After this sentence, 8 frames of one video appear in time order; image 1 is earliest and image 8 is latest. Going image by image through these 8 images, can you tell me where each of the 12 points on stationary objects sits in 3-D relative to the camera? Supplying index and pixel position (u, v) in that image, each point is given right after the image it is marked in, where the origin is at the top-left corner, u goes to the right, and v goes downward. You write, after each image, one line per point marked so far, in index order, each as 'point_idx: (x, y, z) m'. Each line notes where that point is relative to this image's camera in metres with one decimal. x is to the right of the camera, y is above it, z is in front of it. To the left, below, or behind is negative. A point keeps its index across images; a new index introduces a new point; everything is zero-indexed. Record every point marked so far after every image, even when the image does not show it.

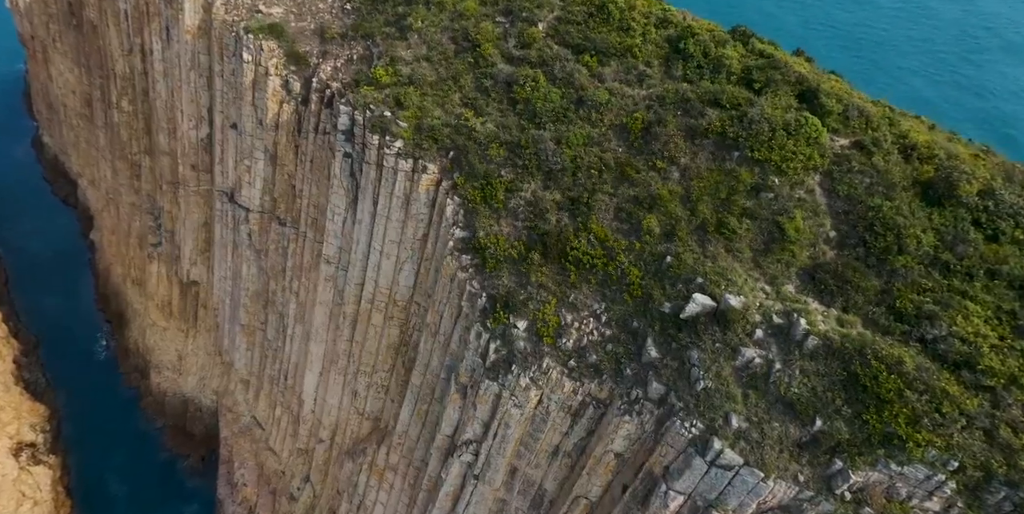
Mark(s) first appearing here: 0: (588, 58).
0: (+2.2, +5.9, +19.4) m
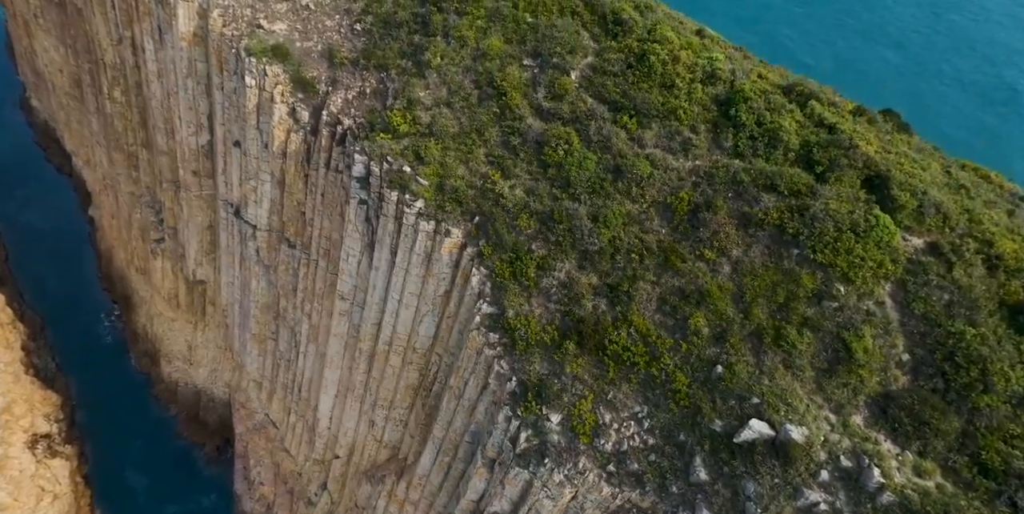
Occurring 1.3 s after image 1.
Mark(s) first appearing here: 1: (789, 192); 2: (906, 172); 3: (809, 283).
0: (+3.1, +3.7, +17.7) m
1: (+6.5, +1.5, +15.2) m
2: (+9.2, +1.9, +15.2) m
3: (+6.5, -0.6, +14.3) m
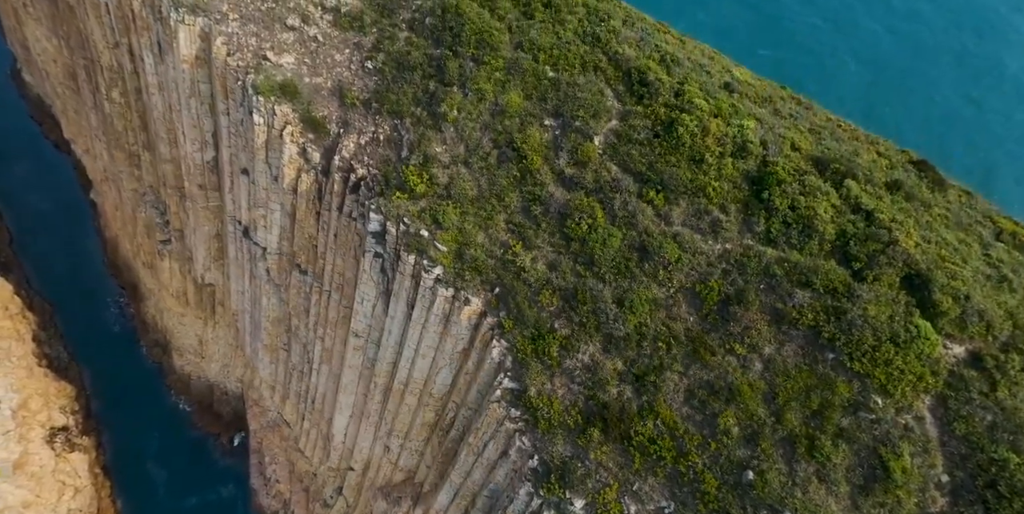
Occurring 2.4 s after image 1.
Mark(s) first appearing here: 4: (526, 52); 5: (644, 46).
0: (+3.7, +1.6, +17.0) m
1: (+7.1, -0.7, +14.7) m
2: (+9.8, -0.3, +14.6) m
3: (+7.1, -2.9, +13.9) m
4: (+0.4, +6.2, +19.9) m
5: (+4.0, +6.2, +19.7) m
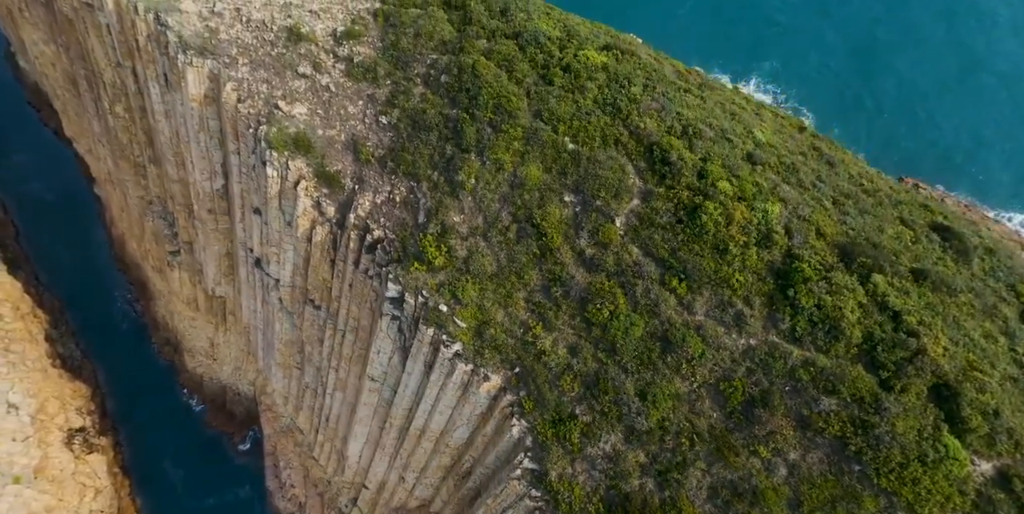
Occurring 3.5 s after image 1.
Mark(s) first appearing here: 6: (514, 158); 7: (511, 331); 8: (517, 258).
0: (+4.2, -0.7, +16.8) m
1: (+7.6, -3.1, +14.6) m
2: (+10.3, -2.7, +14.5) m
3: (+7.6, -5.3, +13.9) m
4: (+1.0, +4.0, +19.5) m
5: (+4.5, +4.1, +19.3) m
6: (+0.1, +3.0, +19.5) m
7: (0.0, -2.1, +18.3) m
8: (+0.1, 0.0, +18.7) m
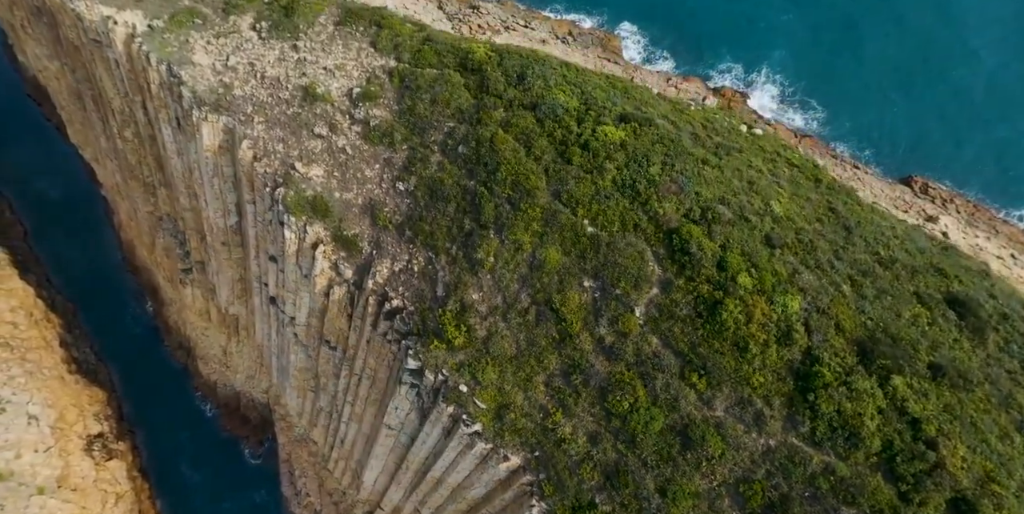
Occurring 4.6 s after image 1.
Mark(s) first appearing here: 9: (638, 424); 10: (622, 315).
0: (+4.8, -3.2, +17.0) m
1: (+8.2, -5.7, +14.9) m
2: (+10.9, -5.2, +14.7) m
3: (+8.2, -7.9, +14.2) m
4: (+1.6, +1.6, +19.5) m
5: (+5.1, +1.7, +19.3) m
6: (+0.6, +0.5, +19.5) m
7: (+0.6, -4.5, +18.6) m
8: (+0.7, -2.5, +18.9) m
9: (+3.4, -4.4, +17.2) m
10: (+3.1, -1.6, +18.0) m
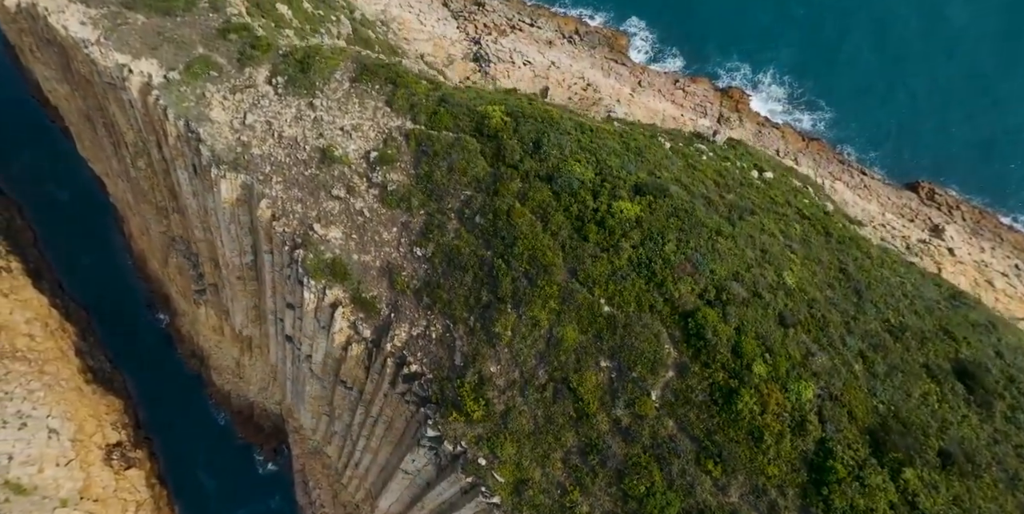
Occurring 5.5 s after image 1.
0: (+5.3, -5.6, +17.5) m
1: (+8.7, -8.2, +15.4) m
2: (+11.4, -7.7, +15.2) m
3: (+8.7, -10.4, +14.8) m
4: (+2.1, -0.8, +19.9) m
5: (+5.6, -0.7, +19.6) m
6: (+1.2, -1.8, +19.9) m
7: (+1.1, -6.9, +19.1) m
8: (+1.3, -4.9, +19.3) m
9: (+3.9, -6.9, +17.7) m
10: (+3.6, -4.0, +18.5) m
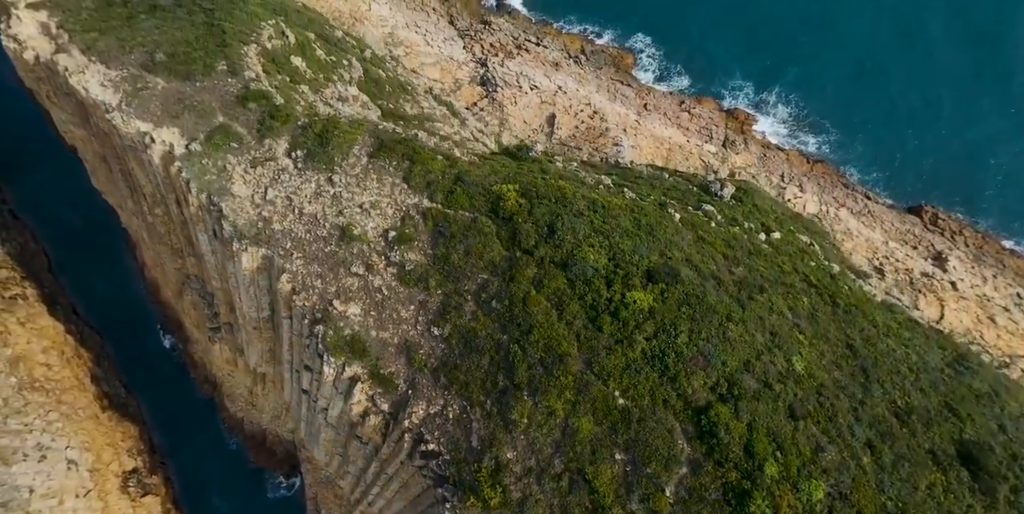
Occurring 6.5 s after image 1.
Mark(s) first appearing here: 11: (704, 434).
0: (+5.8, -8.5, +18.0) m
1: (+9.2, -11.0, +15.9) m
2: (+11.9, -10.6, +15.7) m
3: (+9.3, -13.2, +15.3) m
4: (+2.6, -3.7, +20.5) m
5: (+6.2, -3.6, +20.2) m
6: (+1.7, -4.7, +20.5) m
7: (+1.7, -9.8, +19.7) m
8: (+1.8, -7.7, +19.9) m
9: (+4.4, -9.7, +18.2) m
10: (+4.1, -6.9, +19.0) m
11: (+5.7, -5.1, +19.3) m
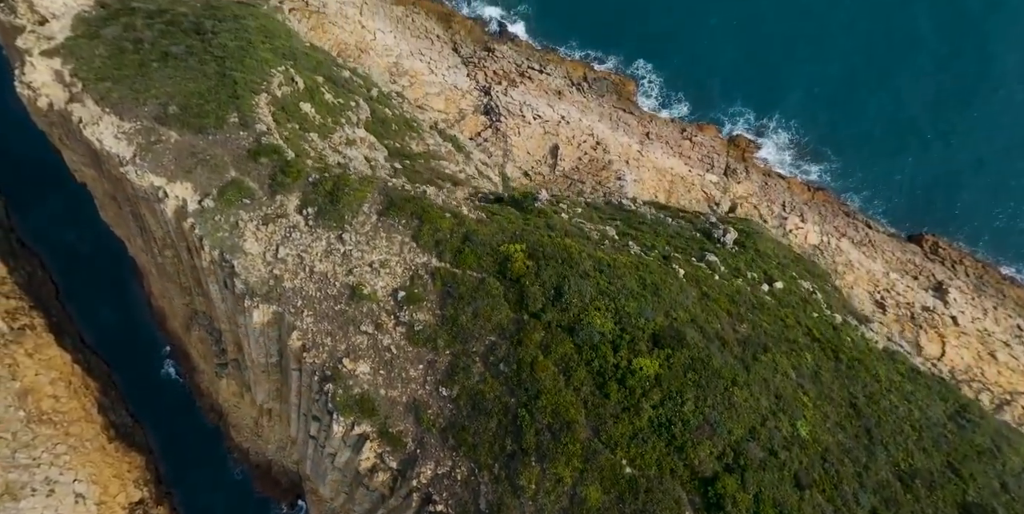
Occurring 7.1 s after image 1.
0: (+6.1, -10.6, +18.2) m
1: (+9.5, -13.1, +16.0) m
2: (+12.2, -12.6, +15.8) m
3: (+9.5, -15.3, +15.4) m
4: (+2.9, -5.9, +20.8) m
5: (+6.4, -5.8, +20.5) m
6: (+2.0, -6.9, +20.8) m
7: (+1.9, -12.0, +19.9) m
8: (+2.1, -9.9, +20.2) m
9: (+4.7, -11.9, +18.4) m
10: (+4.4, -9.1, +19.3) m
11: (+5.9, -7.3, +19.5) m
